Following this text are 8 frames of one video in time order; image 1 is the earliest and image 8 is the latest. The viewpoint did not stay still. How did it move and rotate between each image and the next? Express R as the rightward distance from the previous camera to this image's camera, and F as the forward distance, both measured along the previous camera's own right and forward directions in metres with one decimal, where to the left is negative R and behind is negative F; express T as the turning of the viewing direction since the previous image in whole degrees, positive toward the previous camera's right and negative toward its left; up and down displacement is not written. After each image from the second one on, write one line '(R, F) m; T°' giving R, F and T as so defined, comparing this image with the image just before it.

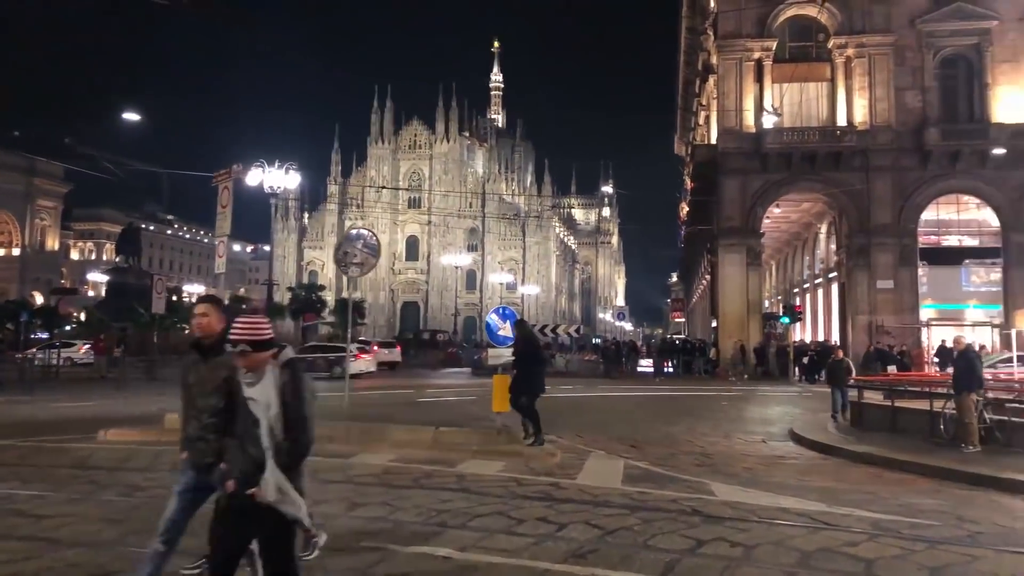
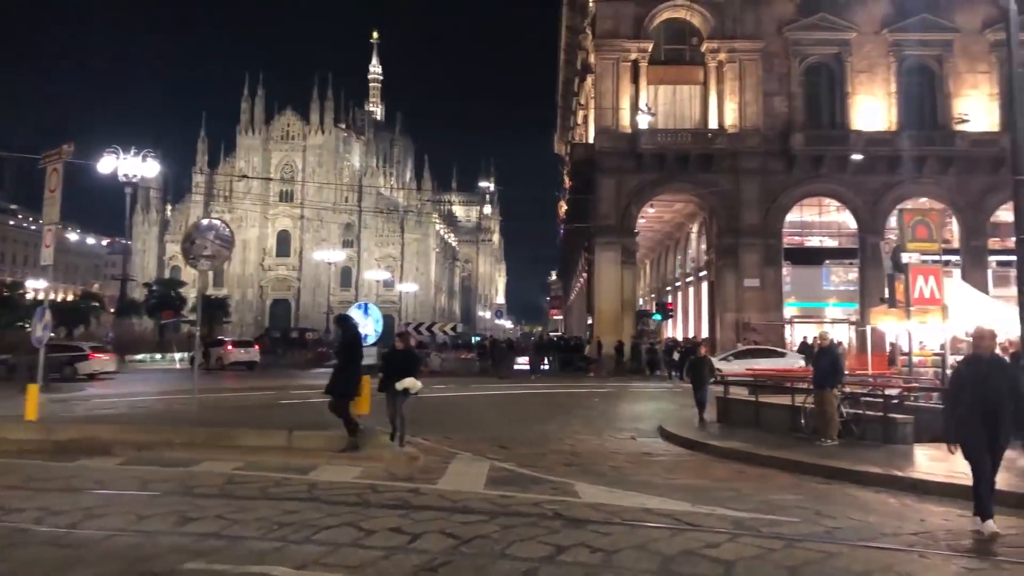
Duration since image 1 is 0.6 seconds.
(+0.4, +0.7) m; +8°
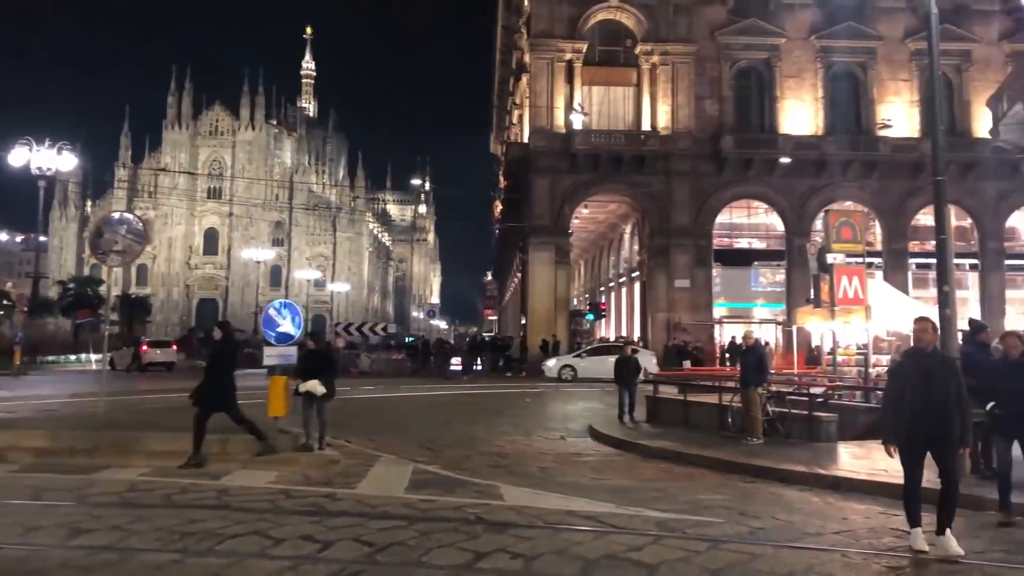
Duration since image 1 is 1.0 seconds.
(+0.2, +0.3) m; +4°
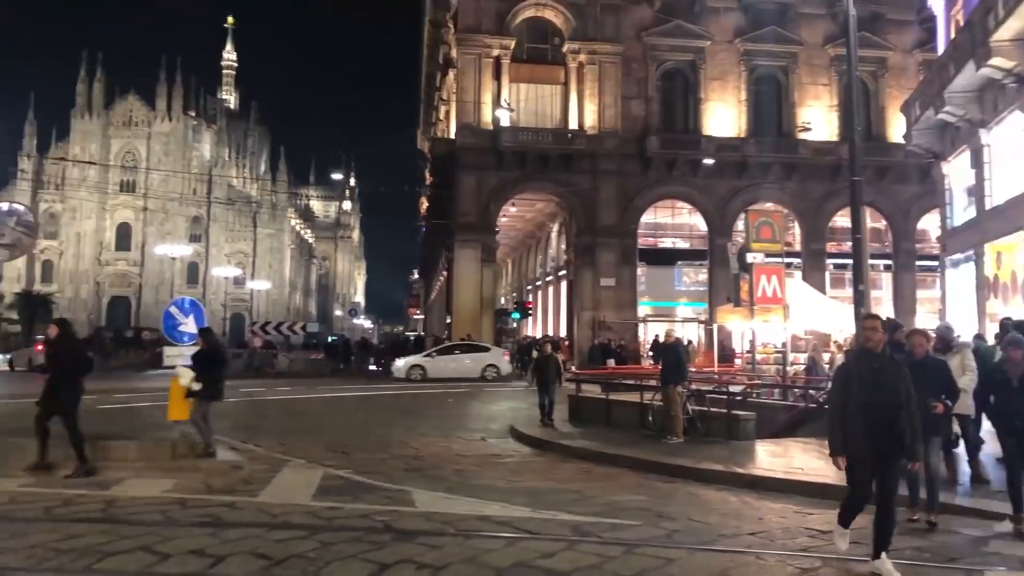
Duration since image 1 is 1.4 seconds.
(+0.2, +0.4) m; +5°
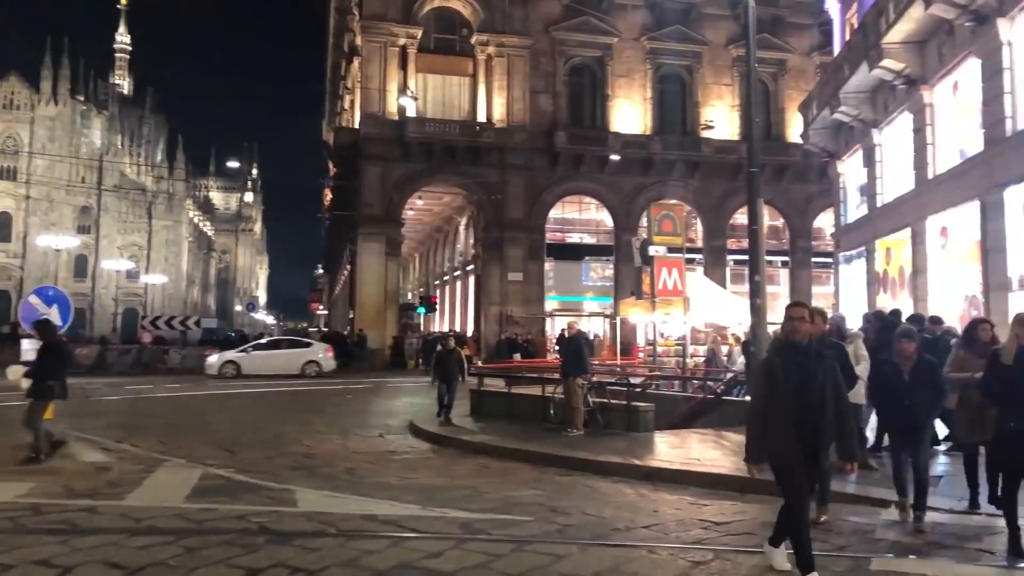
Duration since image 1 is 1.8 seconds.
(+0.2, +0.4) m; +6°
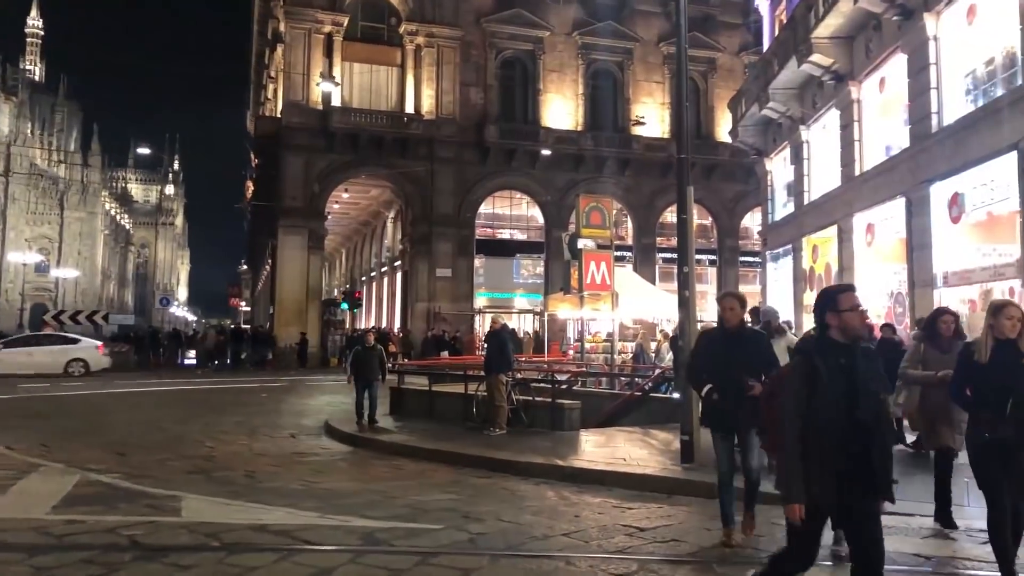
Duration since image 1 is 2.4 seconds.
(+0.2, +0.7) m; +5°
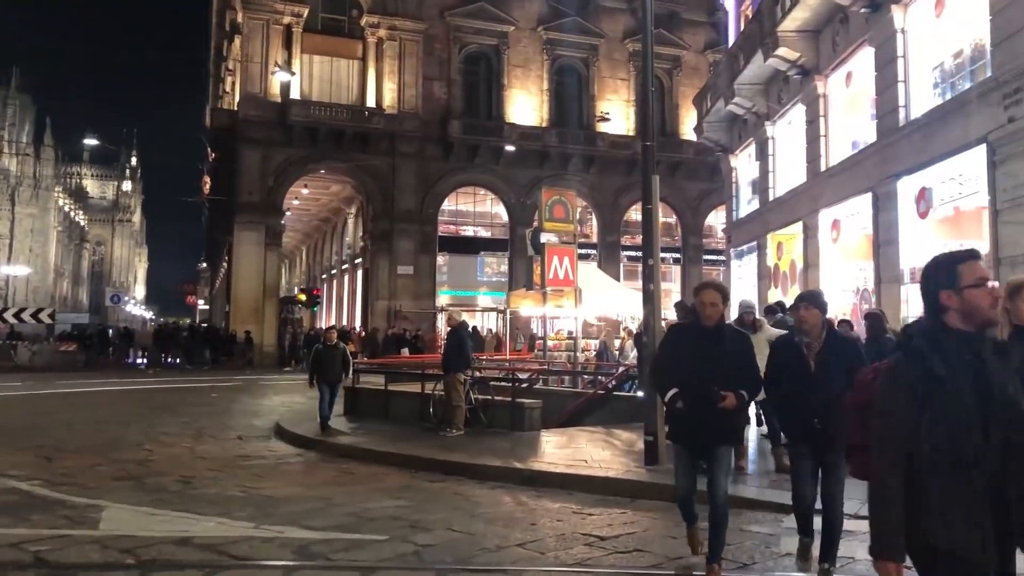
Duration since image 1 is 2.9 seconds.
(+0.1, +0.5) m; +2°
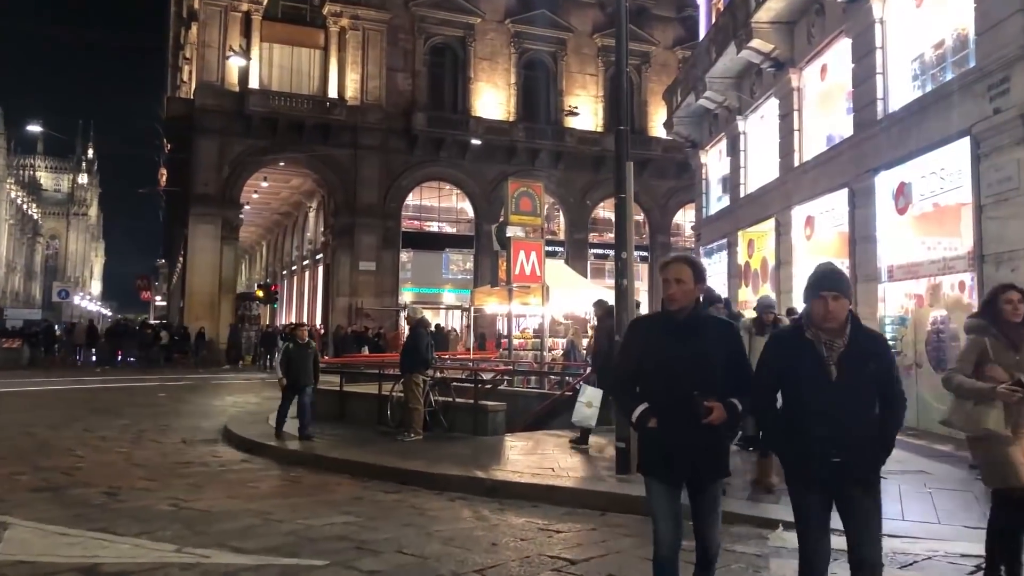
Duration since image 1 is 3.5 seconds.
(0.0, +0.6) m; +2°
